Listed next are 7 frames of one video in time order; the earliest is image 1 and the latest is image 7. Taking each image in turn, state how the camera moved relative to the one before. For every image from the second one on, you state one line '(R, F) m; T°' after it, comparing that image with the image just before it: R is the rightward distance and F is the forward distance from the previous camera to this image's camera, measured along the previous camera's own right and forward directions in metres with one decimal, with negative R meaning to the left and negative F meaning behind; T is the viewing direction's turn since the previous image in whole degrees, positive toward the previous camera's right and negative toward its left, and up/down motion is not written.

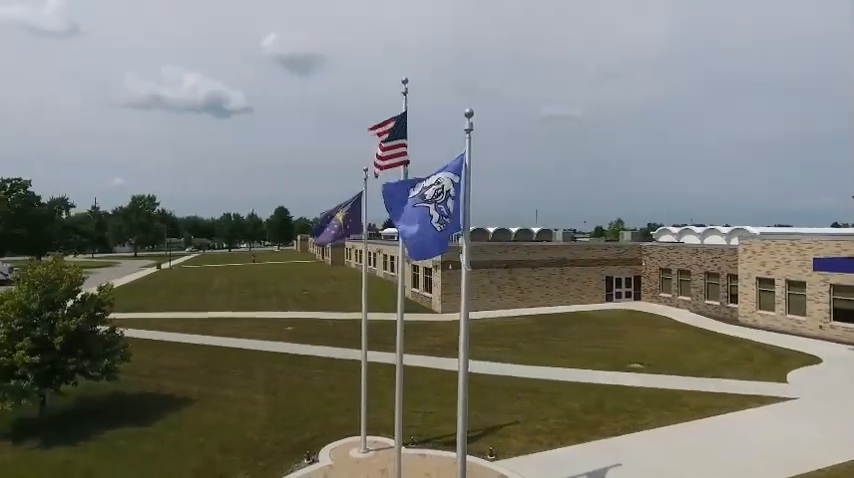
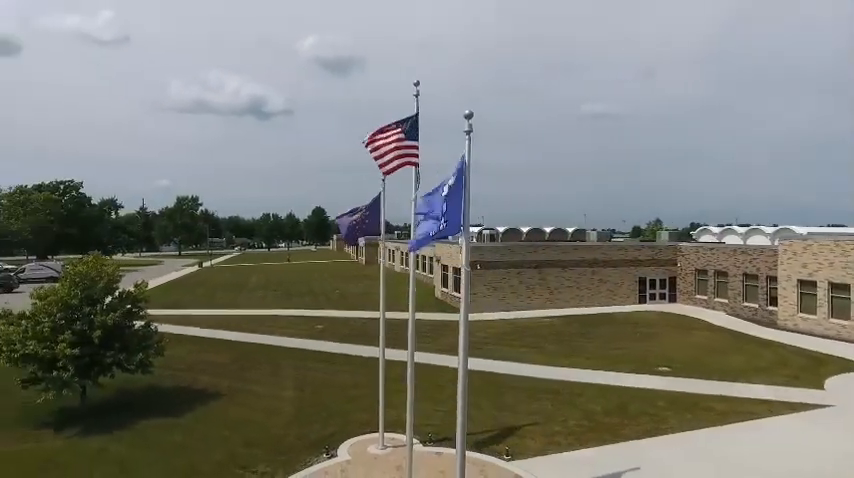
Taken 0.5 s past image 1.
(+0.5, -0.1) m; -4°
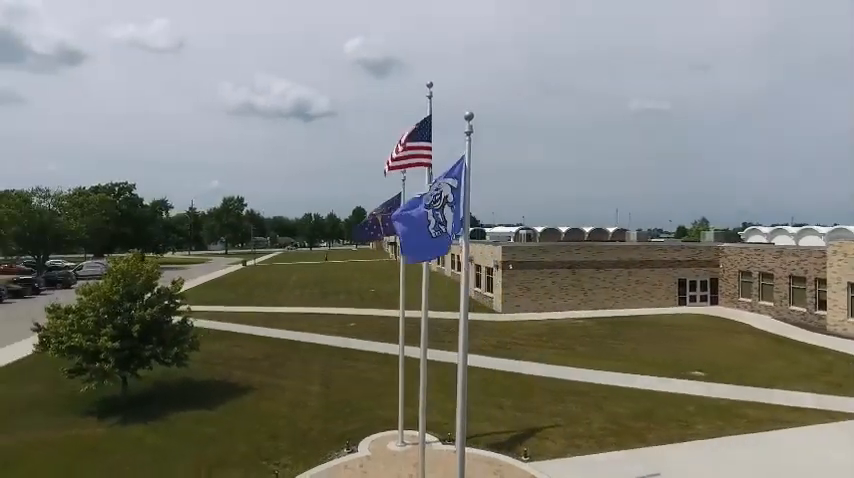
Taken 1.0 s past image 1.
(+0.5, -0.1) m; -4°
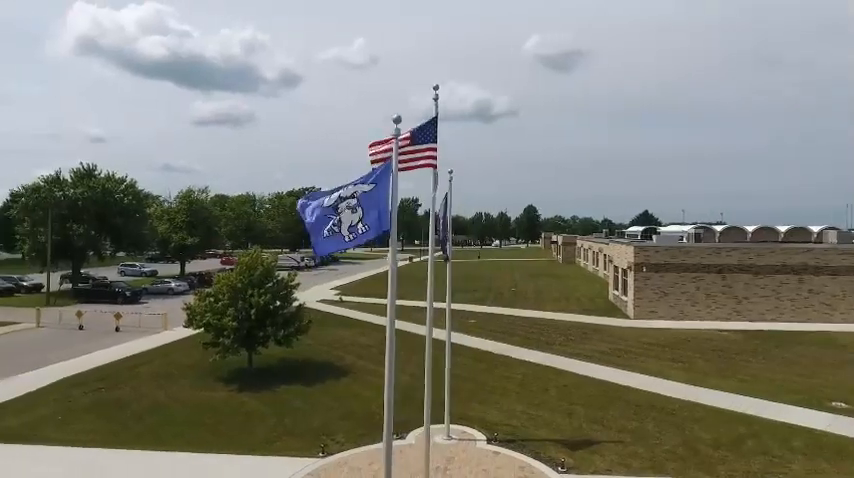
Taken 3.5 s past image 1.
(+3.4, +0.3) m; -20°
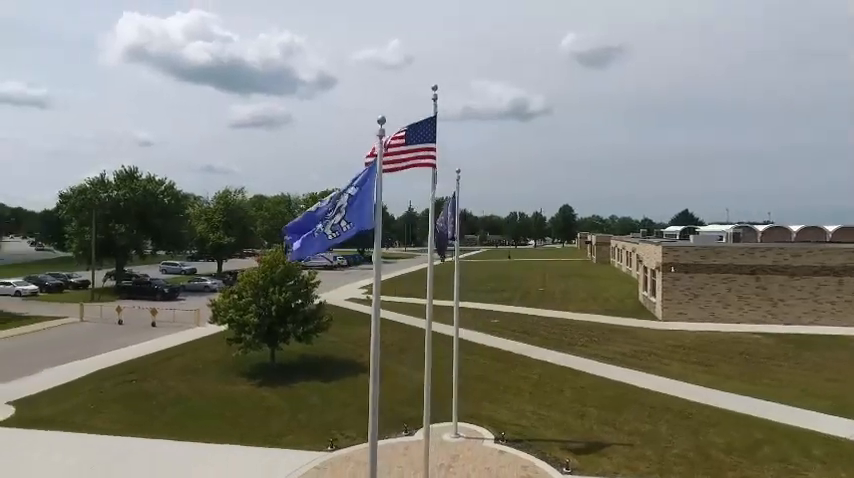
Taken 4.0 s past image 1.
(+0.7, -0.1) m; -4°
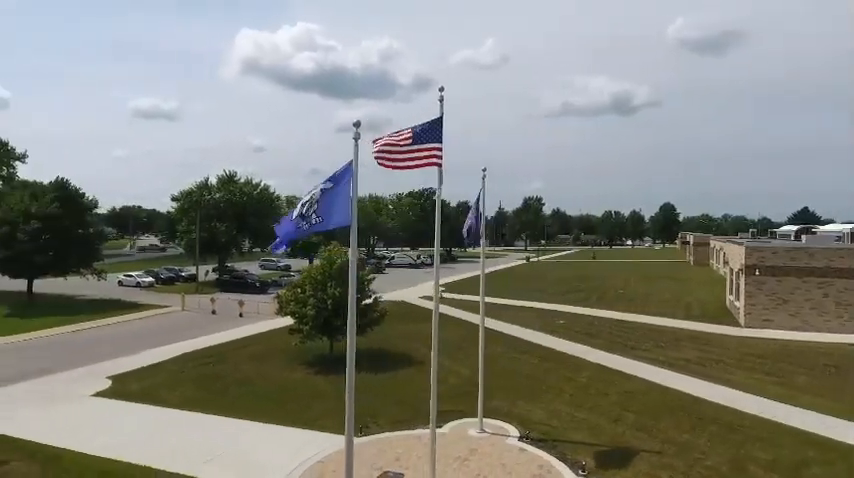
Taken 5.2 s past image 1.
(+1.8, -0.2) m; -10°
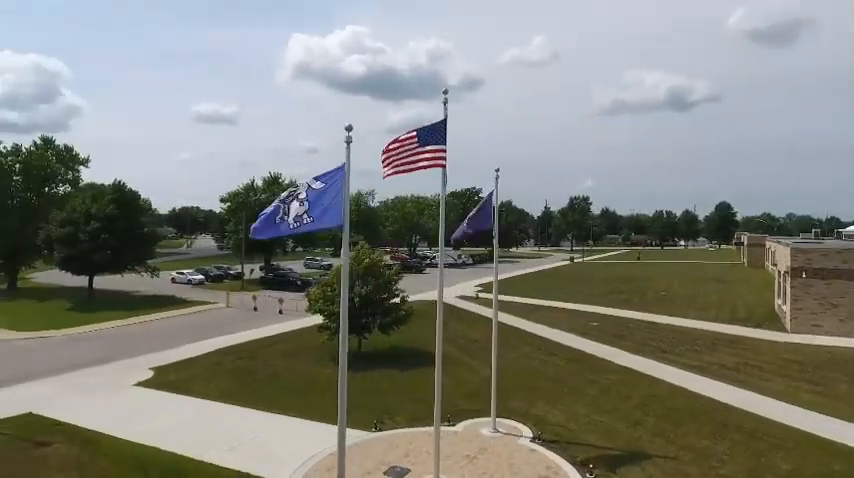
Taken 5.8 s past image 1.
(+0.9, -0.1) m; -5°
